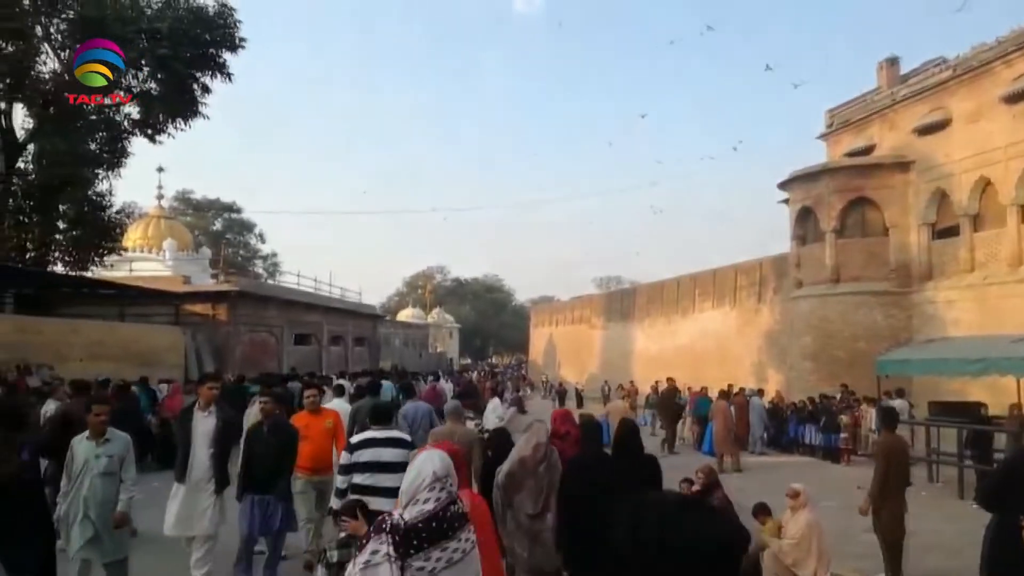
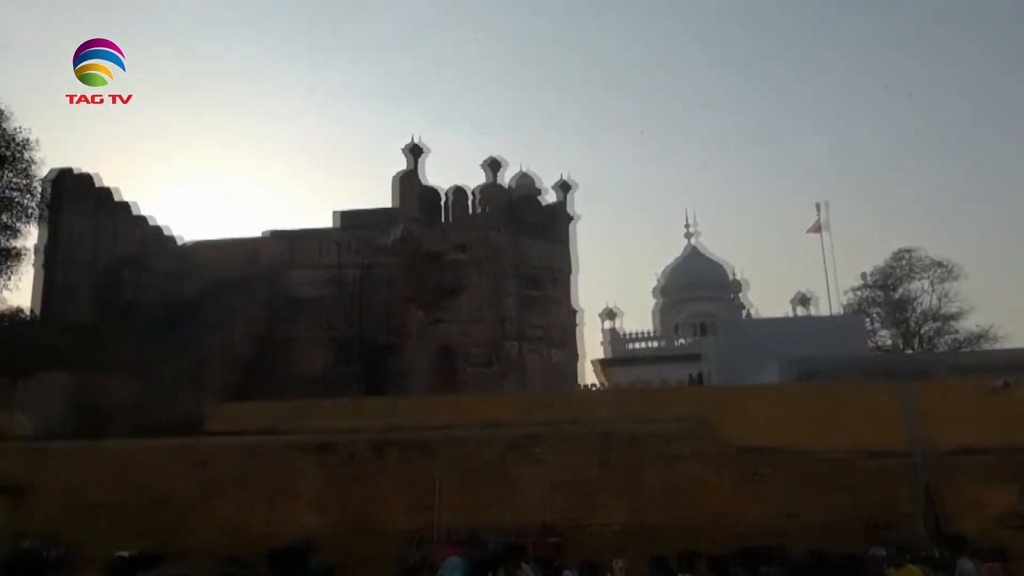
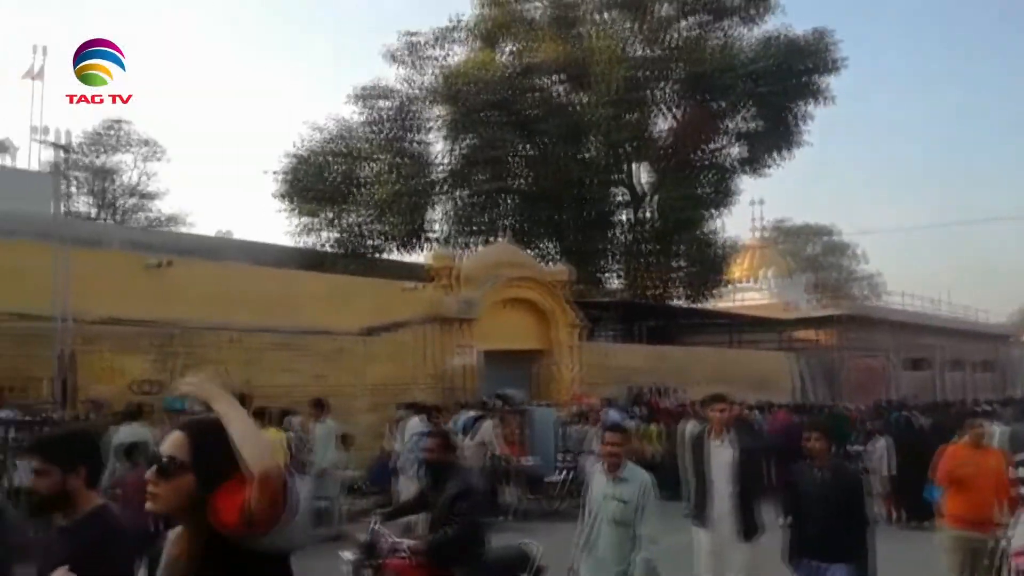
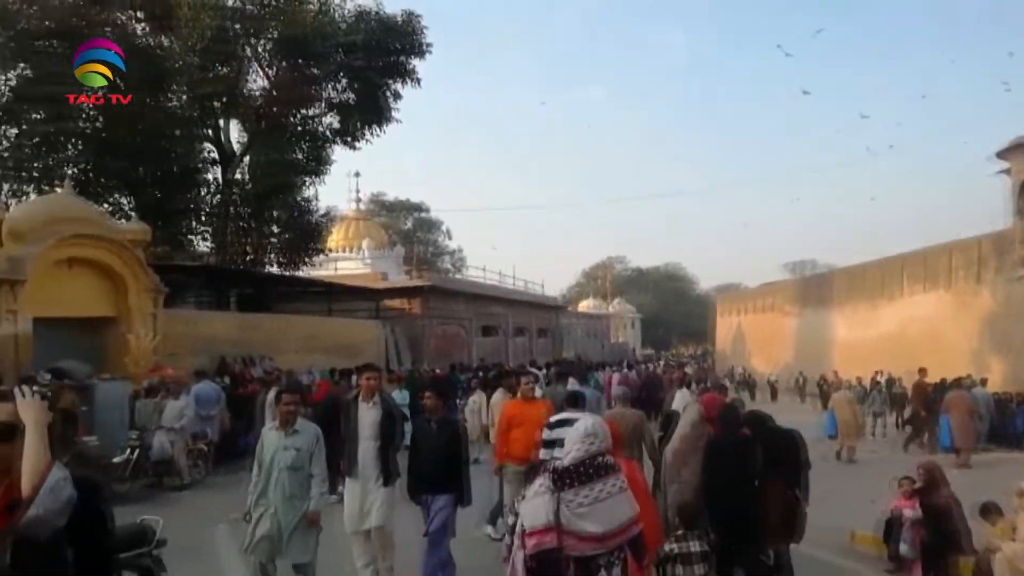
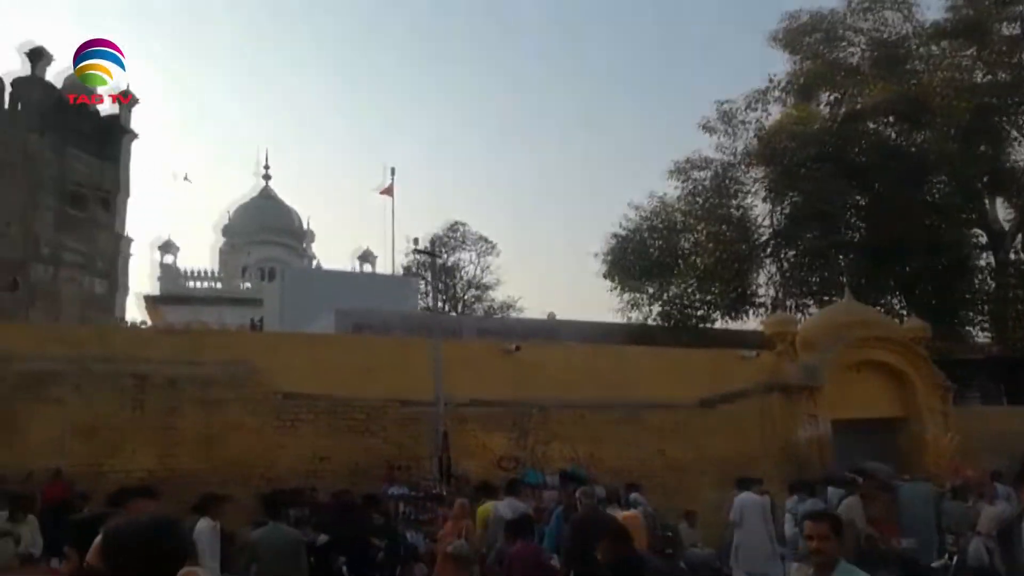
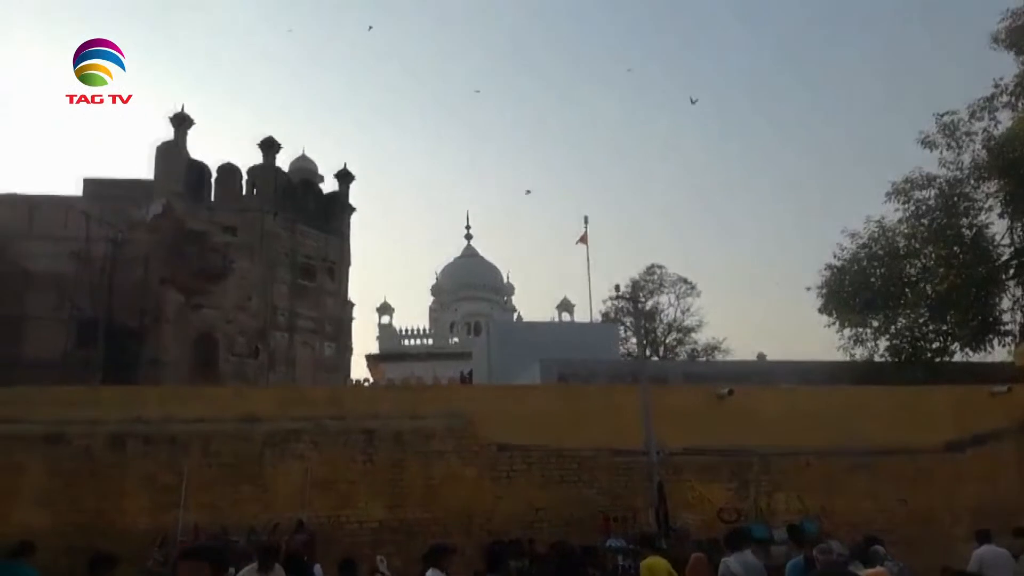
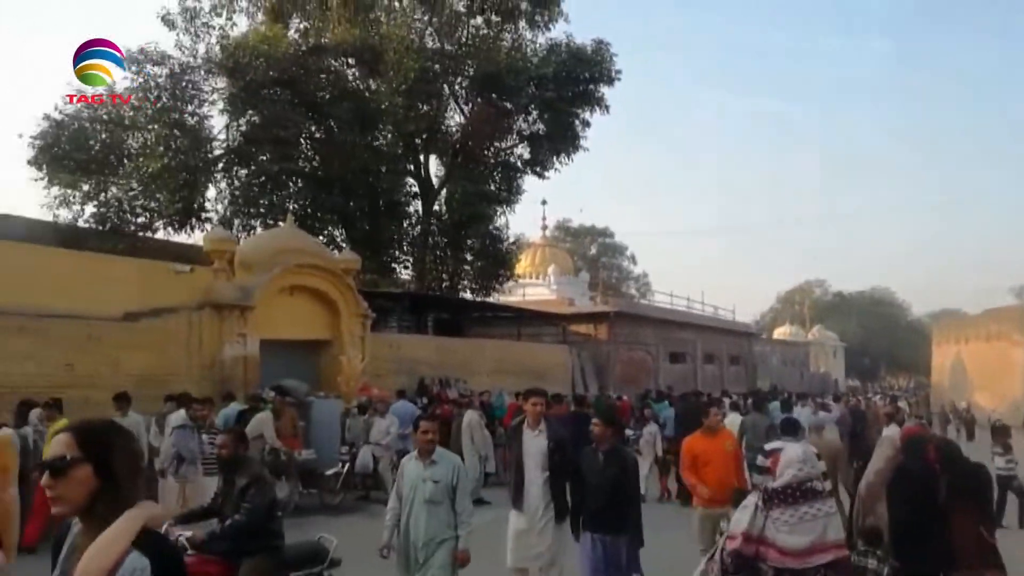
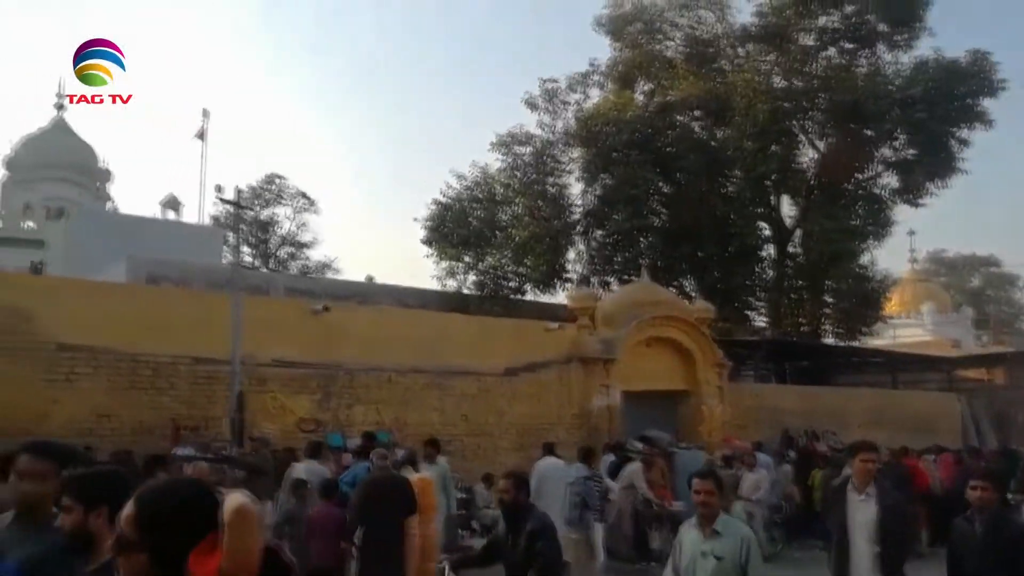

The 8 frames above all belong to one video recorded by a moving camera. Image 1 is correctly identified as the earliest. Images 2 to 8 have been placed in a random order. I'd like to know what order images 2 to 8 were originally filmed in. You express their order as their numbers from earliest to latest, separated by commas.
4, 7, 3, 8, 5, 6, 2
